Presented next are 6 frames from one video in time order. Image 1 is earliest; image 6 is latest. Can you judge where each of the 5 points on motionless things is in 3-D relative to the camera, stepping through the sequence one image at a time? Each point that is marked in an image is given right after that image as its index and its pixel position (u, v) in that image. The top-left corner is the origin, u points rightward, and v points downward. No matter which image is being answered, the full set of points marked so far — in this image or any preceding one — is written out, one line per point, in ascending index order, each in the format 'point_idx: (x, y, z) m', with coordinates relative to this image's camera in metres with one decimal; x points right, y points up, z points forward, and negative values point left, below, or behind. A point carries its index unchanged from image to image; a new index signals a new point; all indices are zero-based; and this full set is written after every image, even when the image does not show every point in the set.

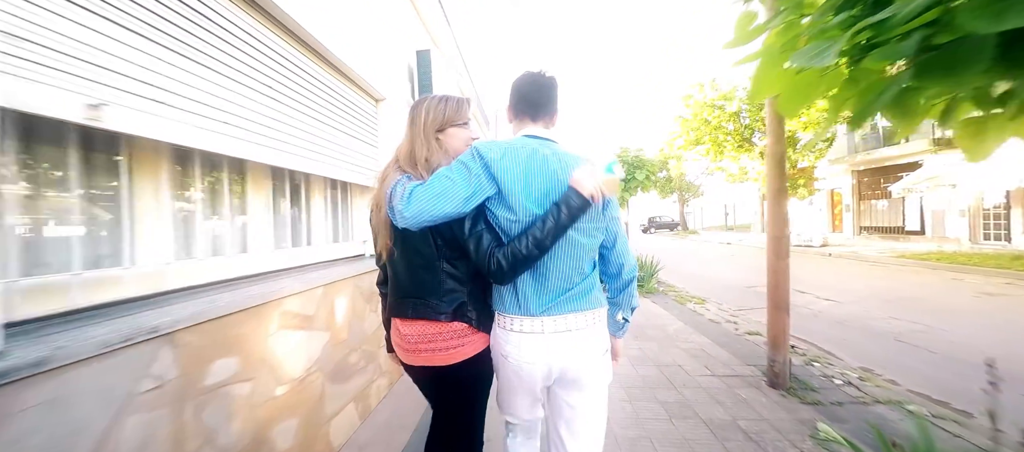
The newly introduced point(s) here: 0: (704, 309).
0: (+3.3, -1.4, +5.6) m
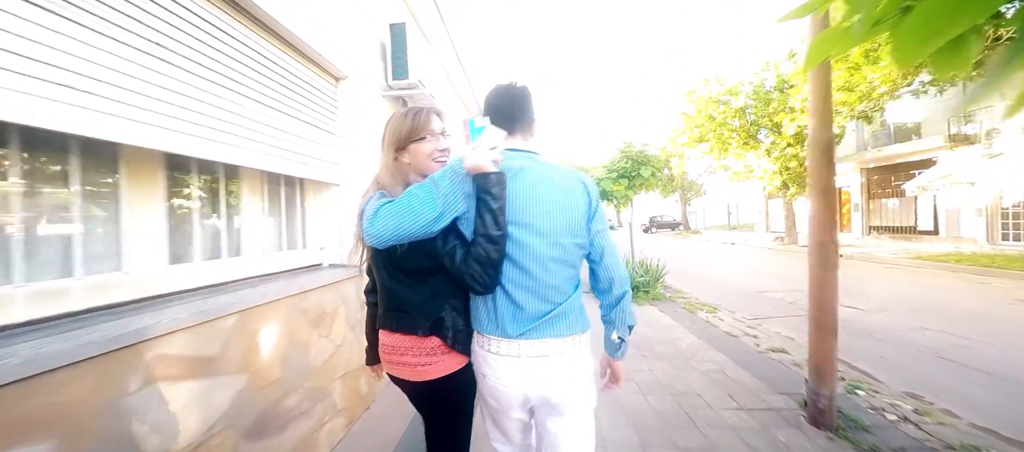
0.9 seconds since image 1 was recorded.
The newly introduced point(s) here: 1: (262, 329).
0: (+3.2, -1.4, +5.0) m
1: (-1.4, -0.6, +1.9) m
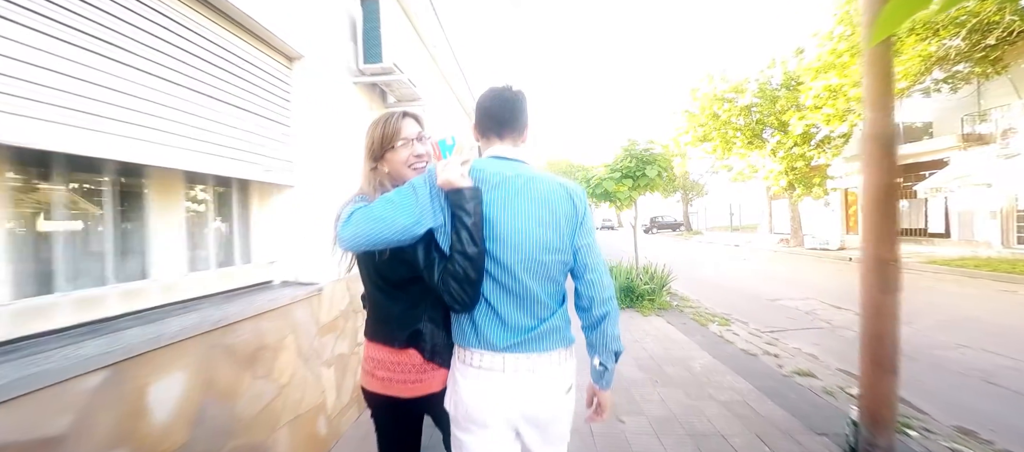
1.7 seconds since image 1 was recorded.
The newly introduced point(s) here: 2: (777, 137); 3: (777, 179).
0: (+3.1, -1.5, +4.6) m
1: (-1.5, -0.6, +1.4) m
2: (+11.6, +3.9, +14.5) m
3: (+11.9, +2.1, +14.9) m
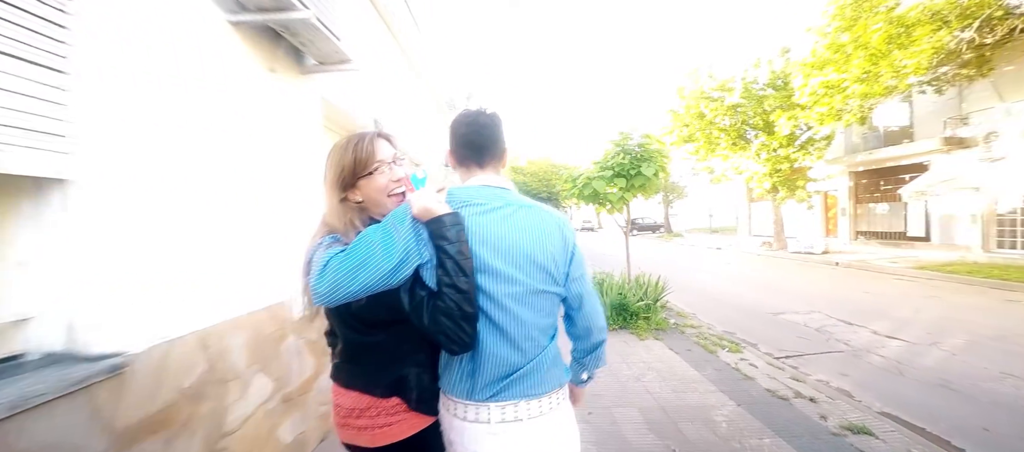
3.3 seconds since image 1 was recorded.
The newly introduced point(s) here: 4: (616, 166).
0: (+2.8, -1.6, +3.8) m
1: (-1.6, -0.7, +0.4) m
2: (+10.7, +3.8, +14.2) m
3: (+11.0, +2.0, +14.6) m
4: (+1.8, +1.1, +5.8) m
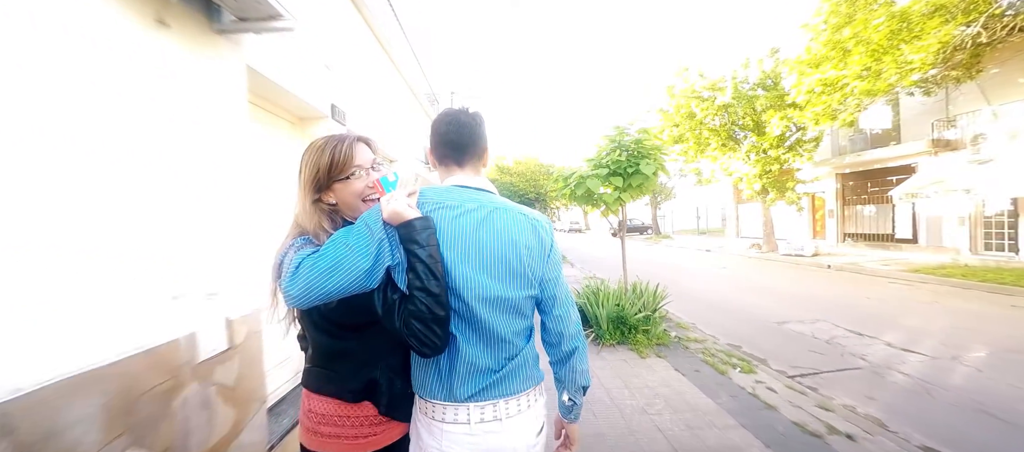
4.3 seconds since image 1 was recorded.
0: (+2.6, -1.7, +3.4) m
1: (-1.6, -0.8, -0.2) m
2: (+10.2, +3.7, +14.0) m
3: (+10.4, +1.9, +14.4) m
4: (+1.6, +1.0, +5.3) m
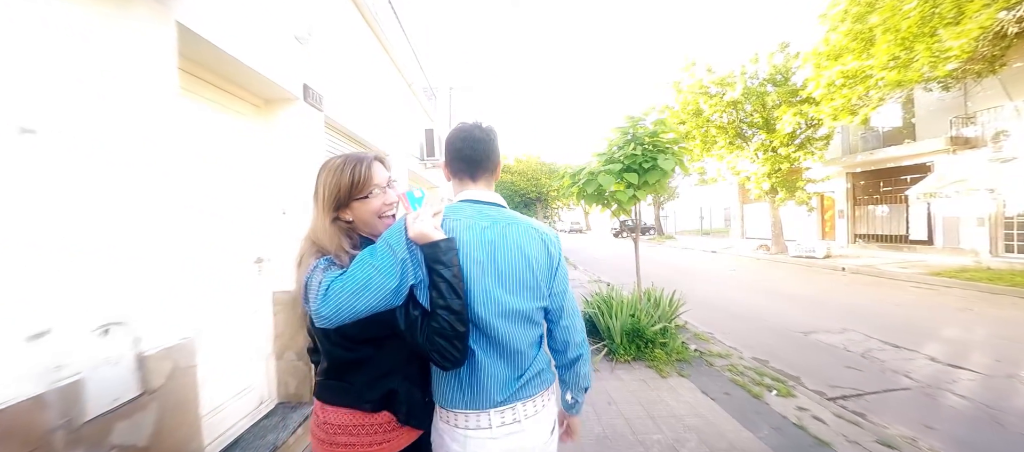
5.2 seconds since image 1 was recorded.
0: (+2.6, -1.7, +2.9) m
1: (-1.6, -0.8, -0.7) m
2: (+10.2, +3.7, +13.6) m
3: (+10.4, +1.9, +13.9) m
4: (+1.6, +1.0, +4.8) m
